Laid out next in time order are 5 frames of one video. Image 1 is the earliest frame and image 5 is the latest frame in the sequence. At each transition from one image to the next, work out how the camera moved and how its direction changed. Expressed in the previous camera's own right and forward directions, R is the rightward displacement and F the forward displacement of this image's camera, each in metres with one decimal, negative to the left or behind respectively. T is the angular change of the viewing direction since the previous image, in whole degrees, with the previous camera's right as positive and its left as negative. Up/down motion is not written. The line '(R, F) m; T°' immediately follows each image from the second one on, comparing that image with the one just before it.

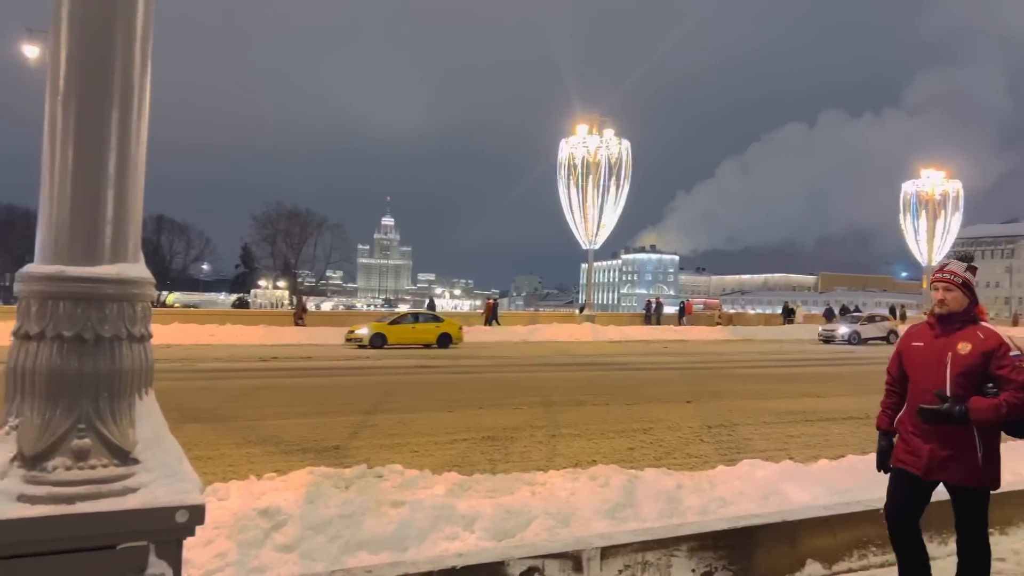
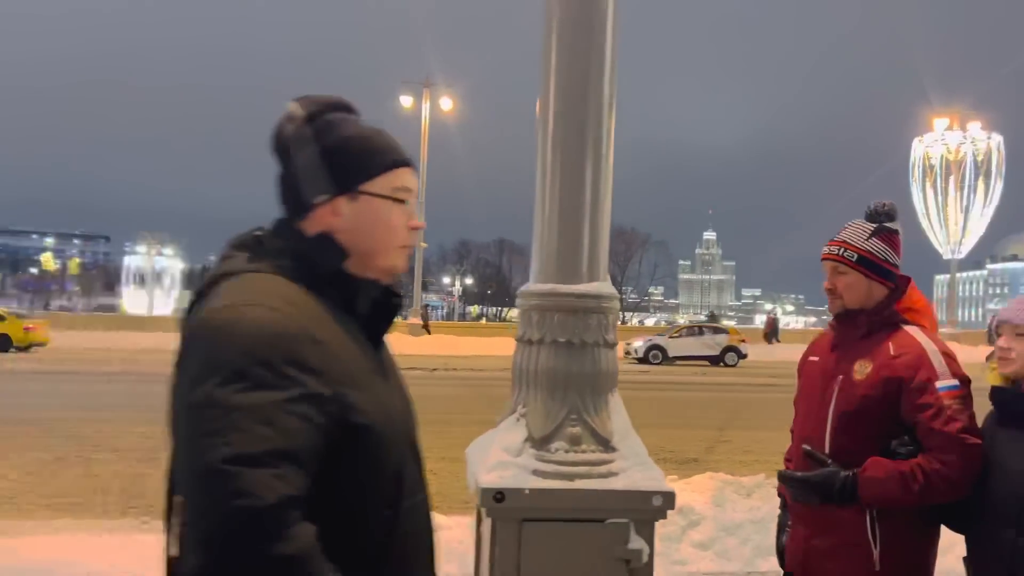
(-0.3, -0.3) m; -23°
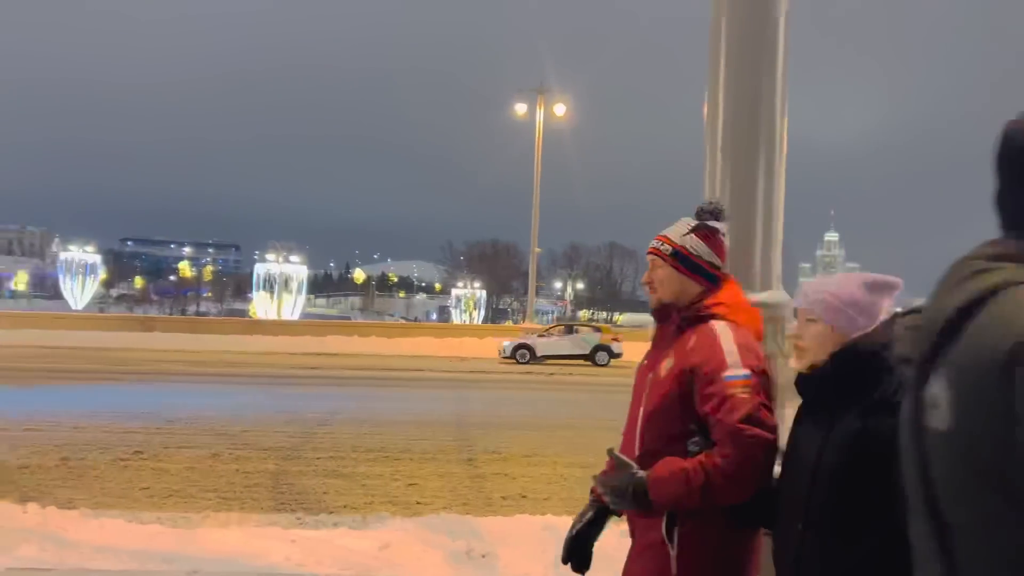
(-0.2, 0.0) m; -8°
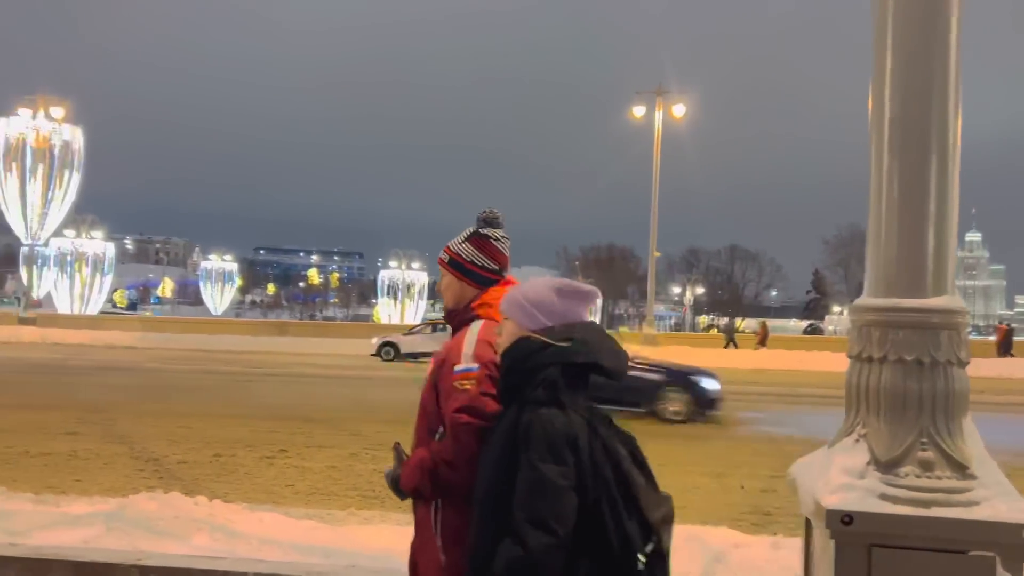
(-0.1, 0.0) m; -8°
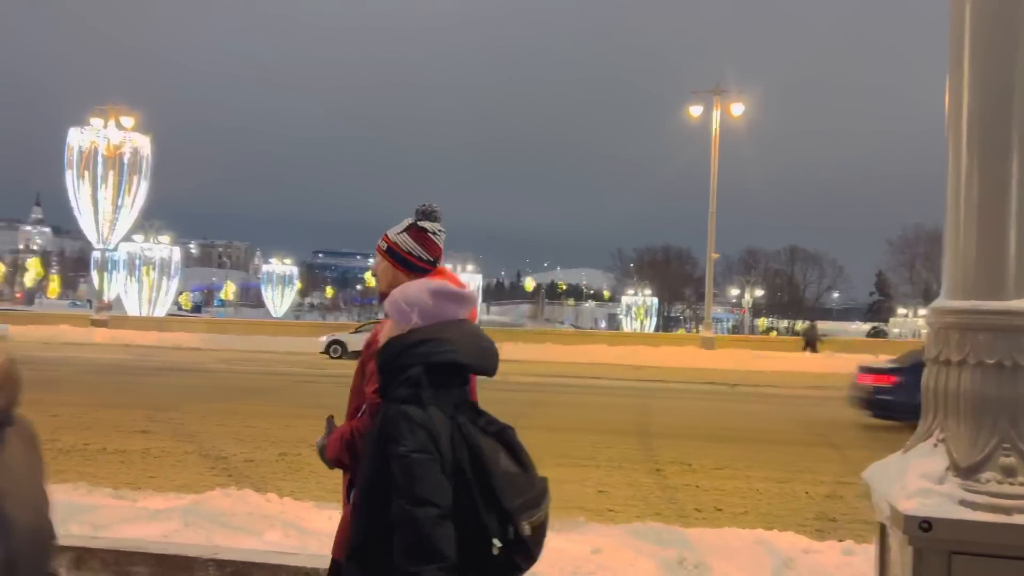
(0.0, 0.0) m; -4°
